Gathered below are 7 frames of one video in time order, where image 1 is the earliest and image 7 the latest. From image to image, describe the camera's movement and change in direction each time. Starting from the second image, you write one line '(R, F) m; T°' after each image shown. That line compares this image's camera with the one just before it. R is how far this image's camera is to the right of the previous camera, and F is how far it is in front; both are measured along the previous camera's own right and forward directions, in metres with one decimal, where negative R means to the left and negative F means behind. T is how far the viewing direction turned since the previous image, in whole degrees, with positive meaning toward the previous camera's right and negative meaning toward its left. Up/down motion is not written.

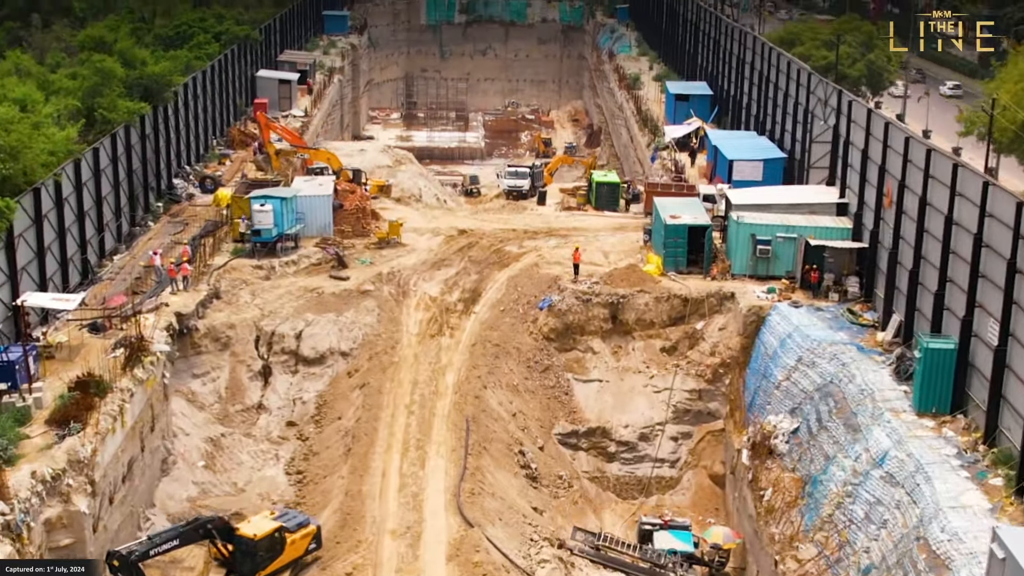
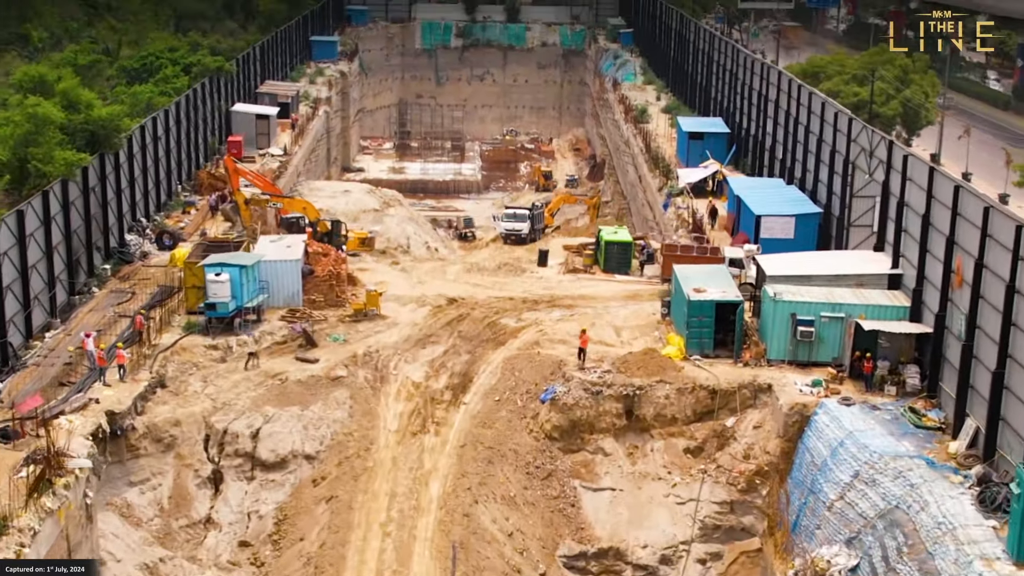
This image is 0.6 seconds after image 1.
(+0.1, +4.9) m; 0°
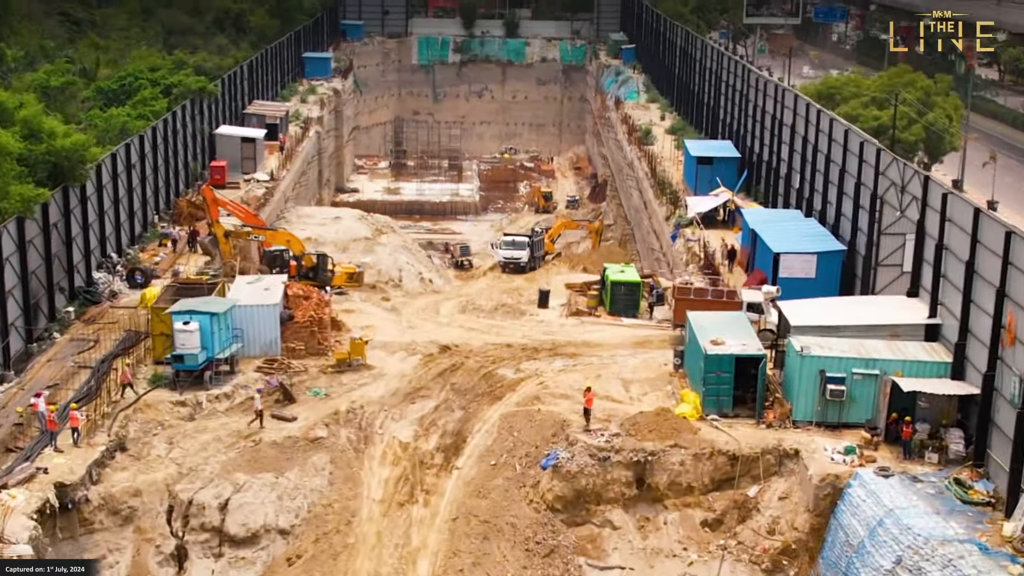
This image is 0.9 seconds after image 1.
(0.0, +2.7) m; 0°
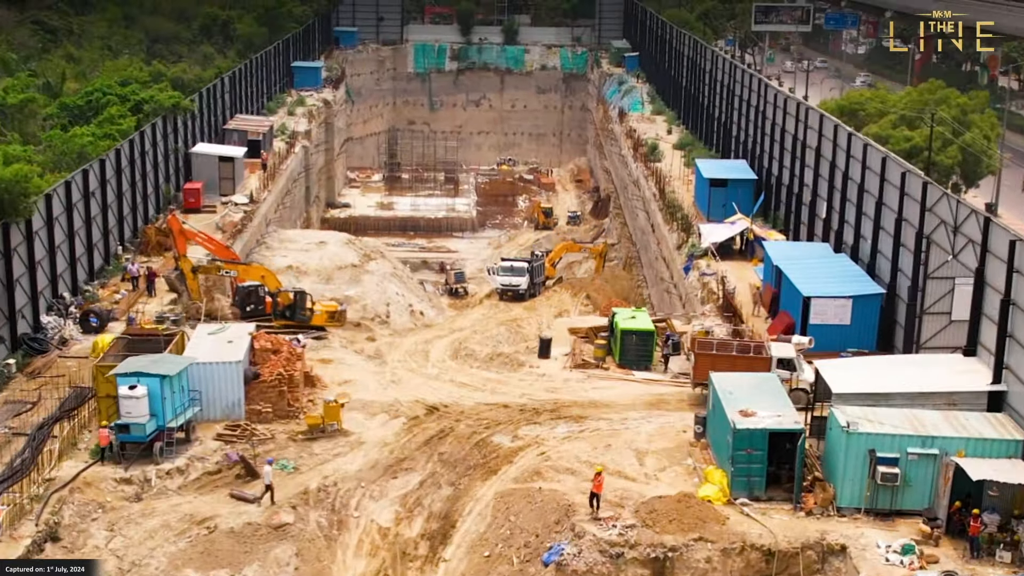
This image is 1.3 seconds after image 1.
(0.0, +3.6) m; 0°
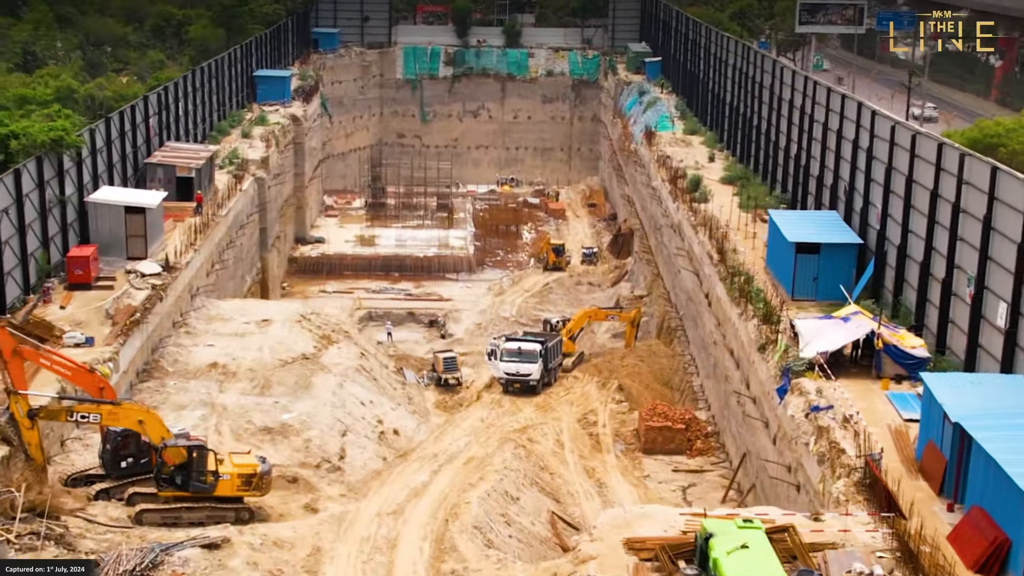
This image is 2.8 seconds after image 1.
(-0.2, +12.5) m; 0°
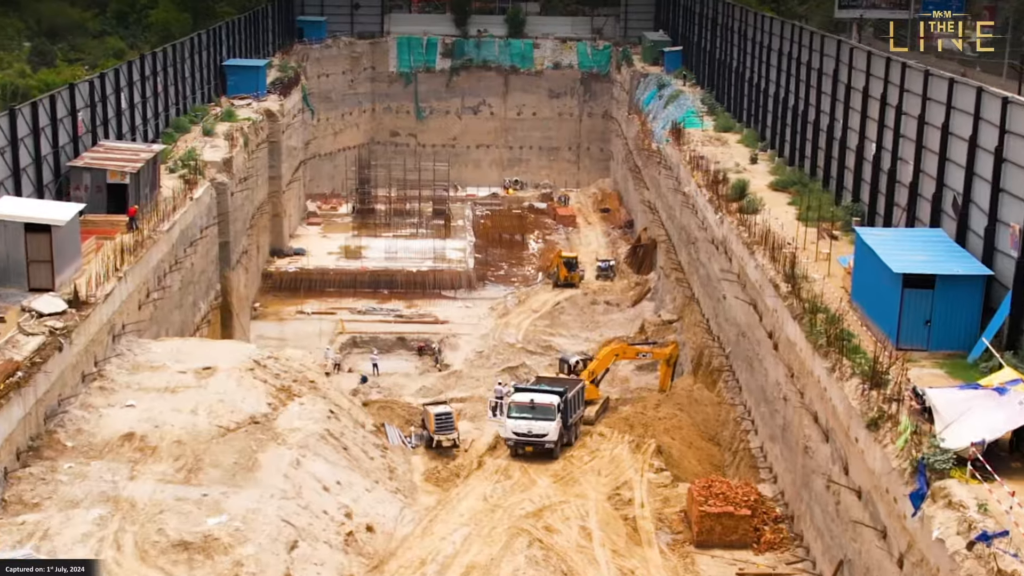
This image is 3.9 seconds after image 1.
(-0.2, +8.0) m; 0°
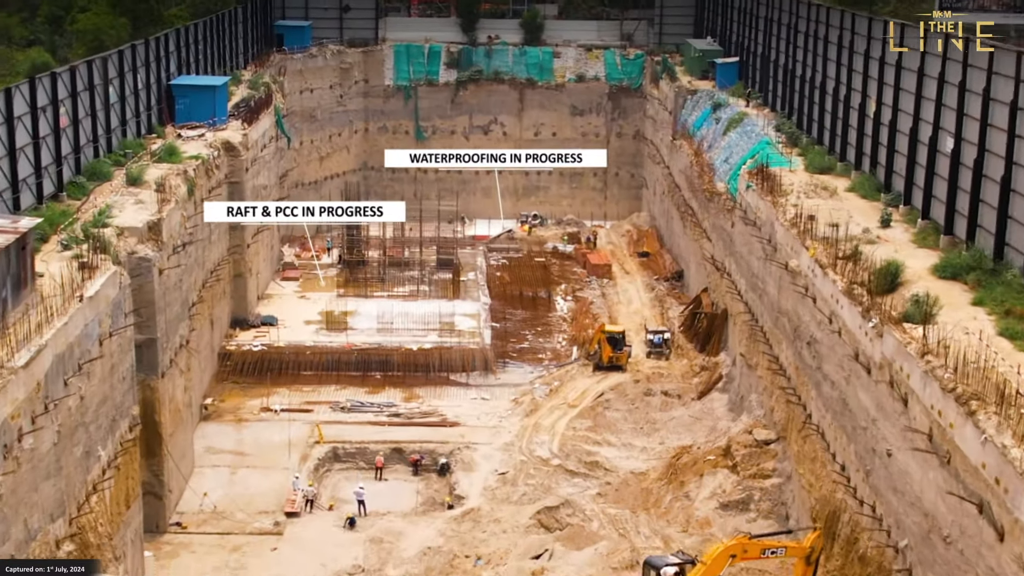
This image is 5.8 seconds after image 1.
(-0.9, +12.7) m; 0°
